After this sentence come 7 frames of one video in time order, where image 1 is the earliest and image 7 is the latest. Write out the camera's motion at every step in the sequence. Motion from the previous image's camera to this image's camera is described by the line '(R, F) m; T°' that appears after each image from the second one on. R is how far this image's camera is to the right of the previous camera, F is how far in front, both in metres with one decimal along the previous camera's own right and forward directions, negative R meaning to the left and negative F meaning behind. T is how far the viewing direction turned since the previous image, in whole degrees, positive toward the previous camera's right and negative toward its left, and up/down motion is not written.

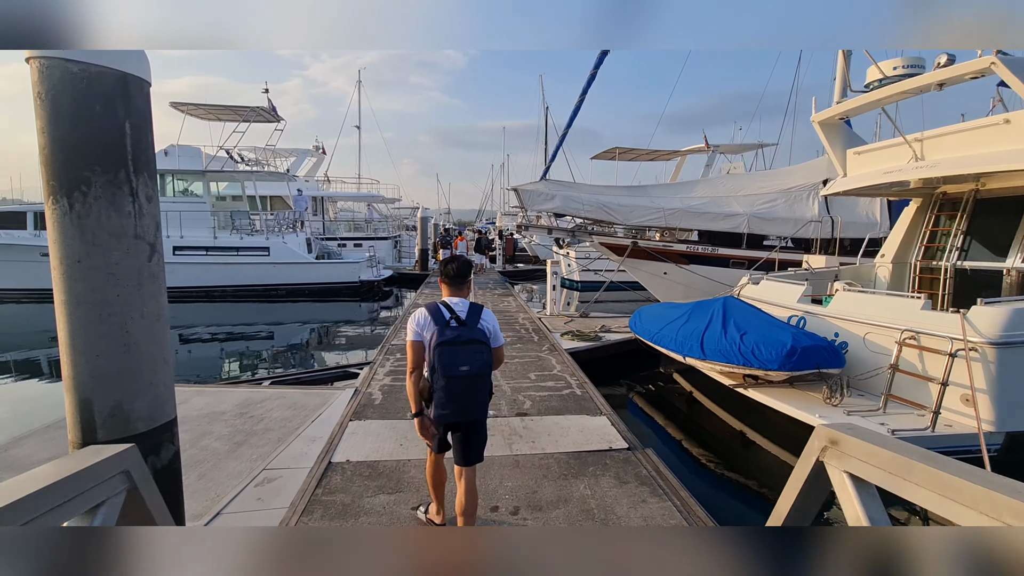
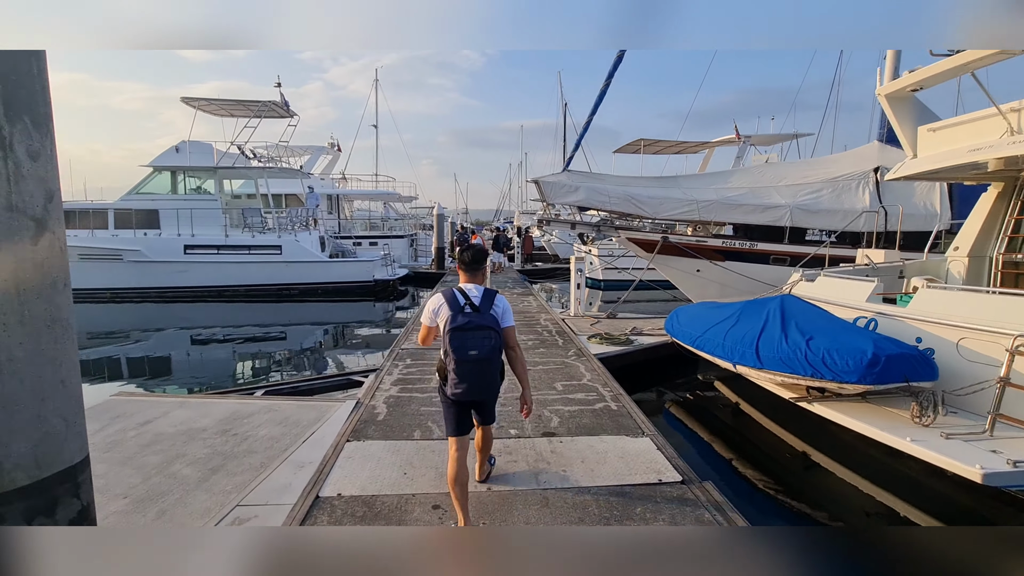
(-0.1, +0.7) m; -2°
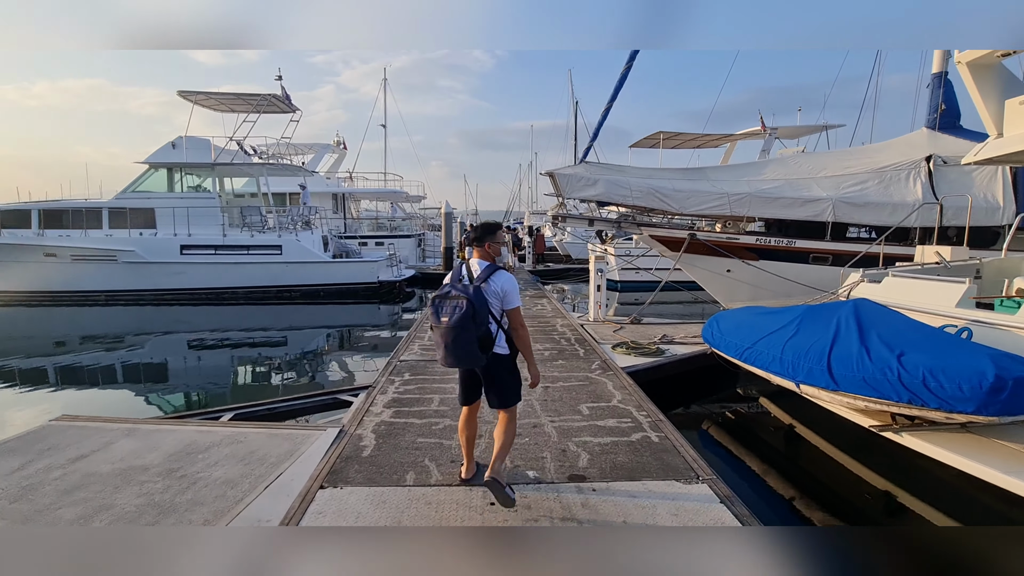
(0.0, +0.9) m; -1°
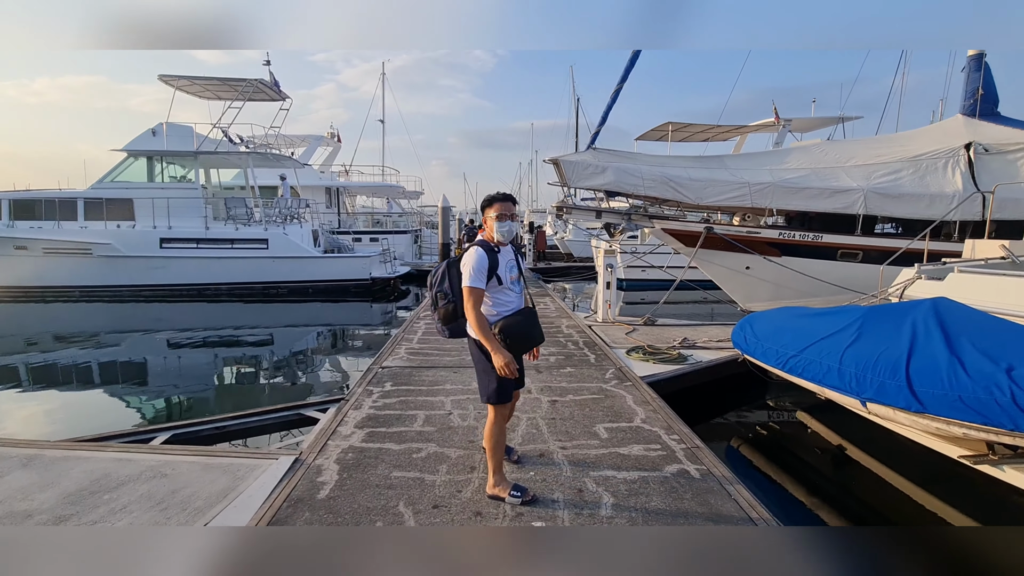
(0.0, +0.8) m; 0°
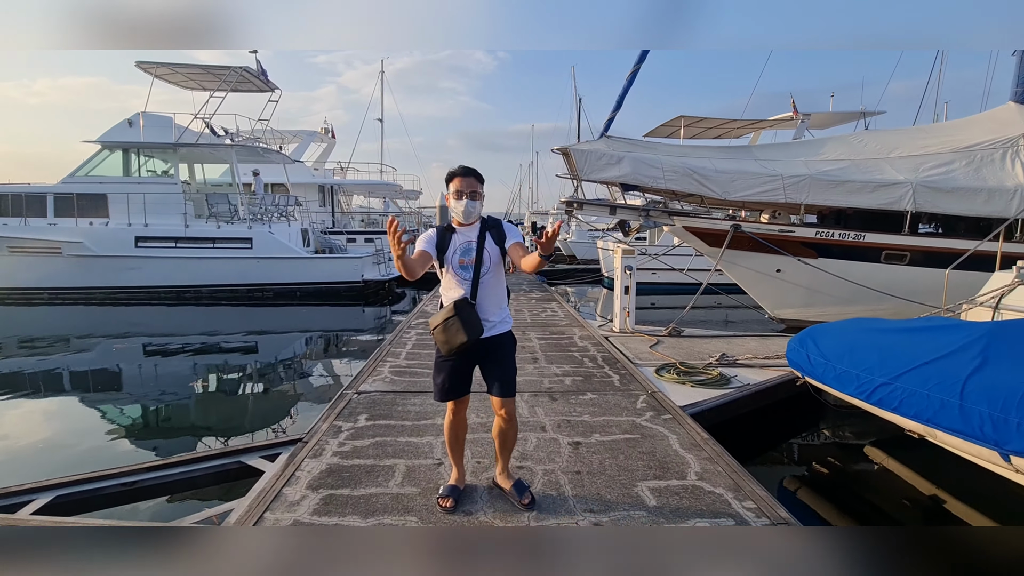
(-0.1, +0.9) m; 0°
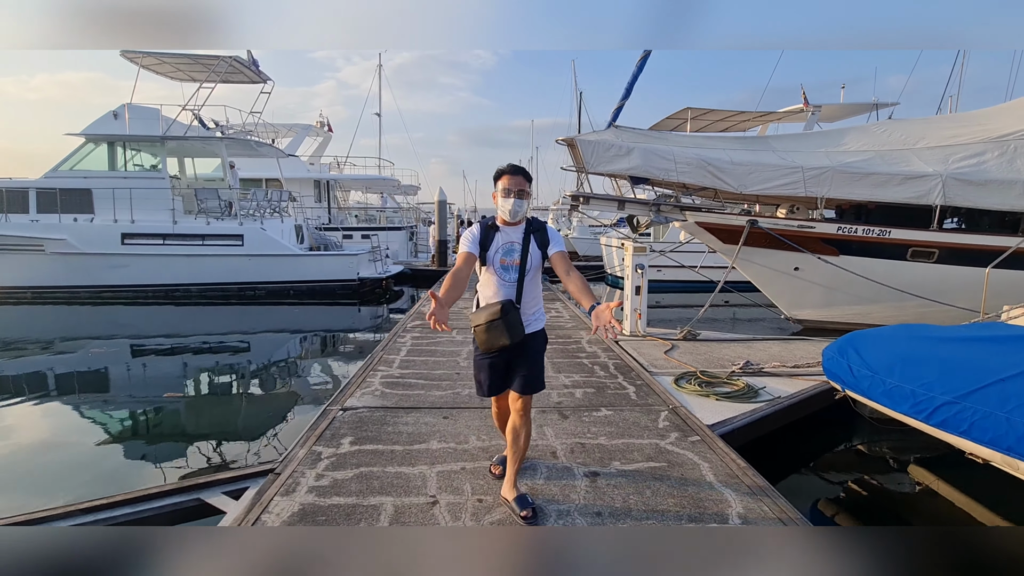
(0.0, +0.5) m; 0°
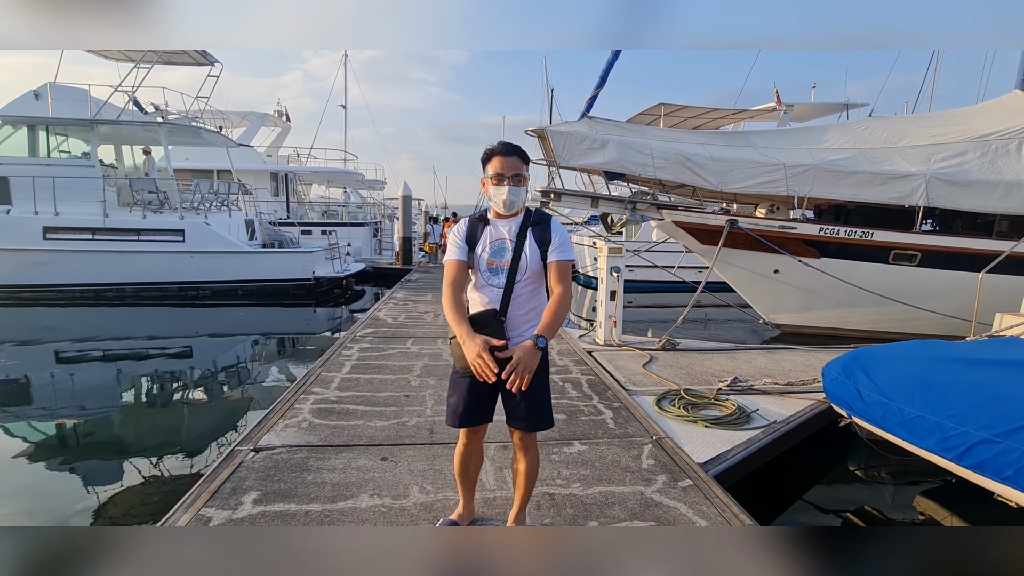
(+0.1, +0.6) m; +3°
